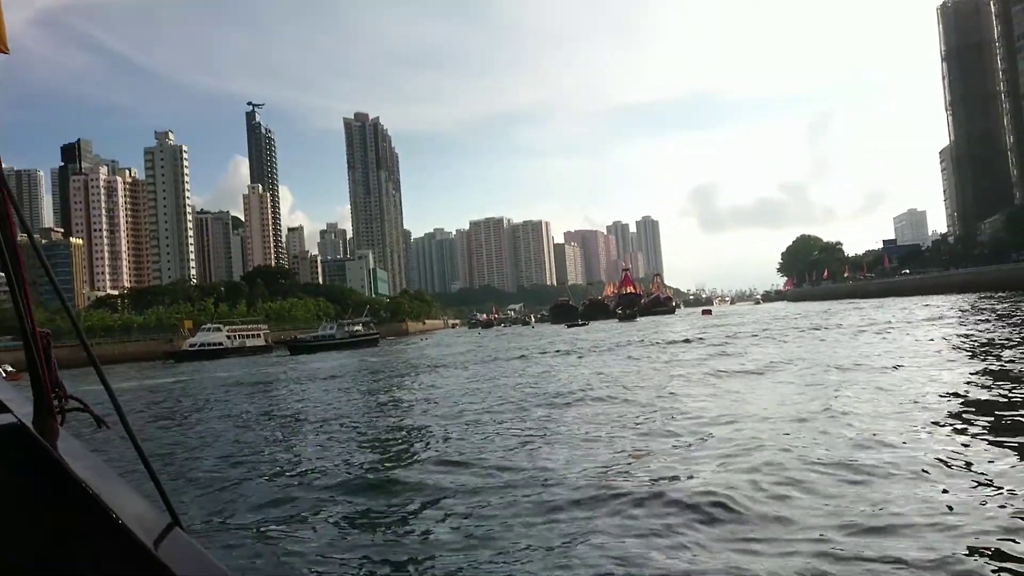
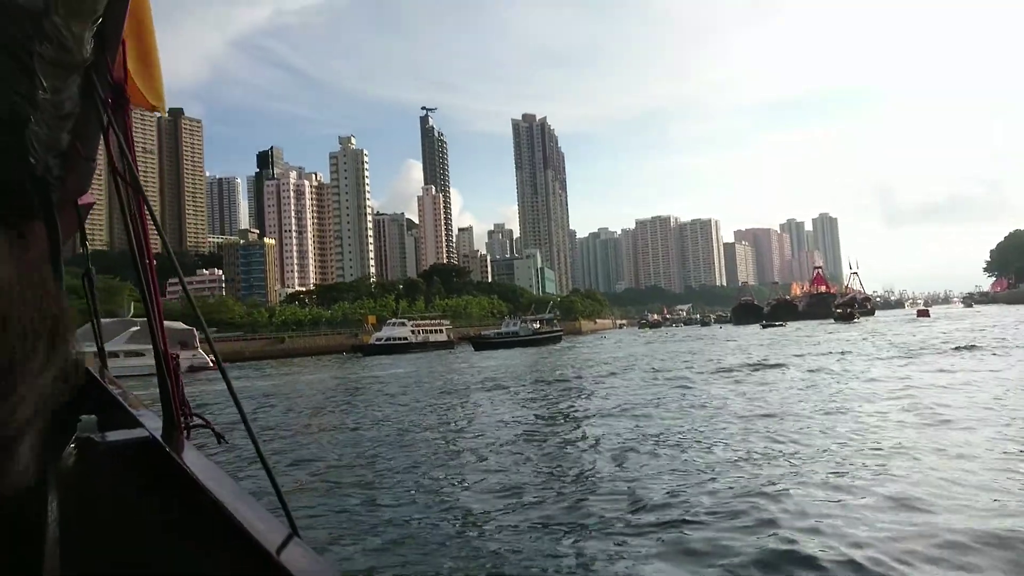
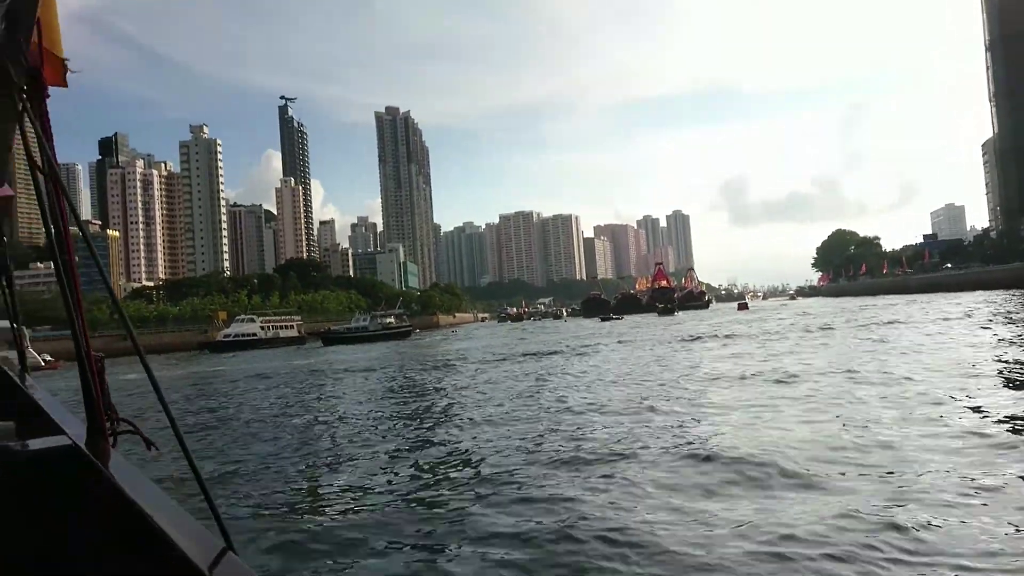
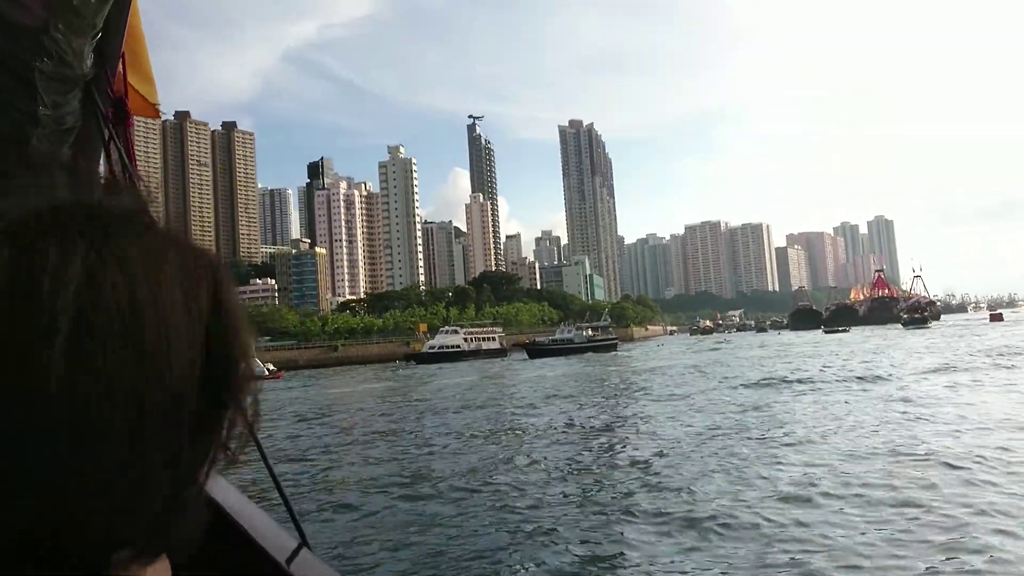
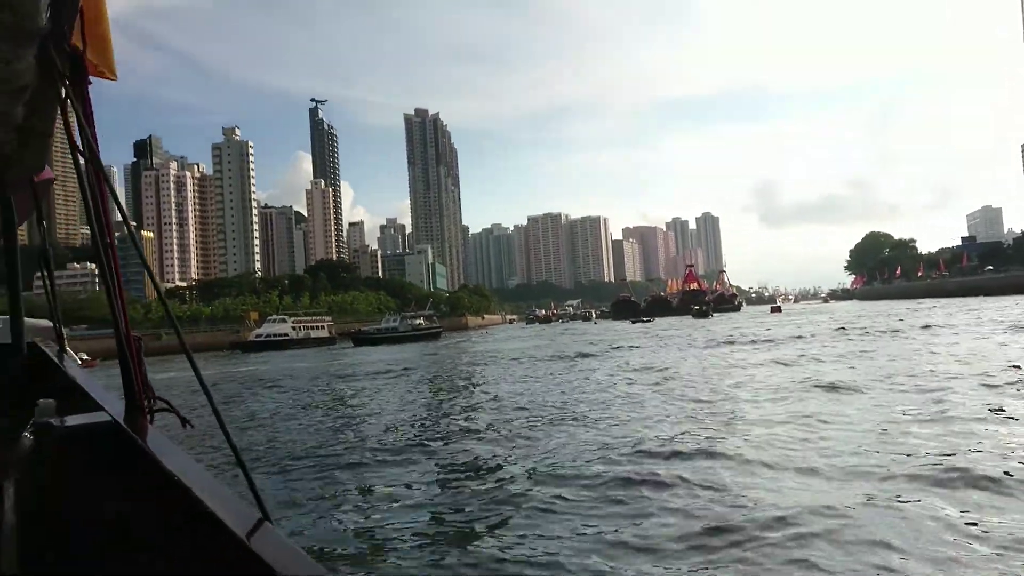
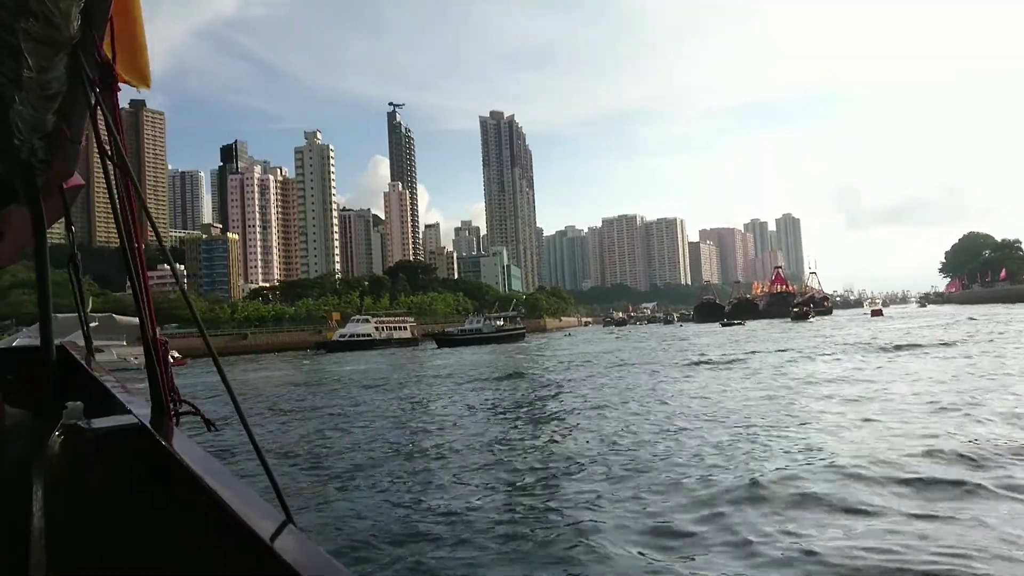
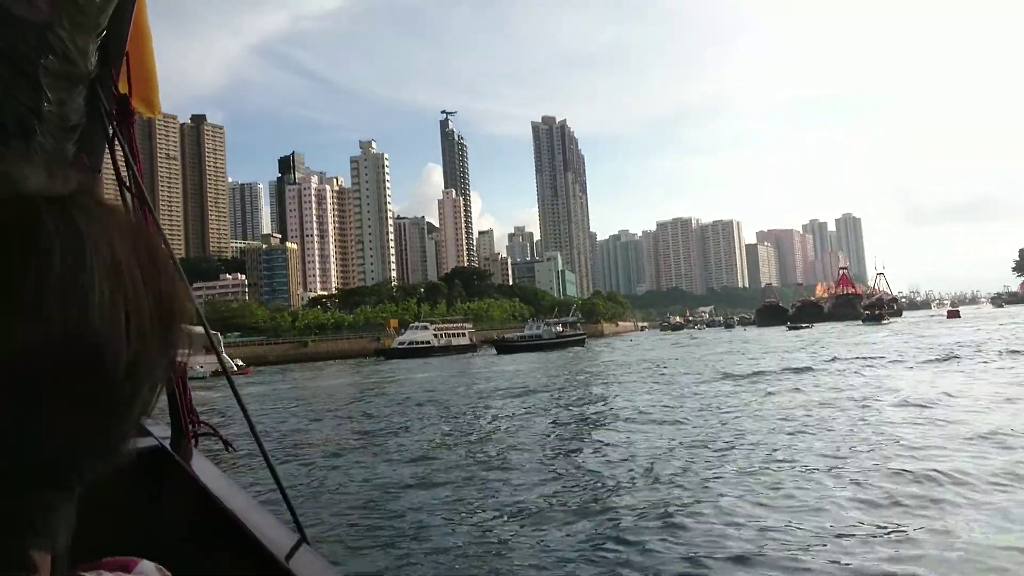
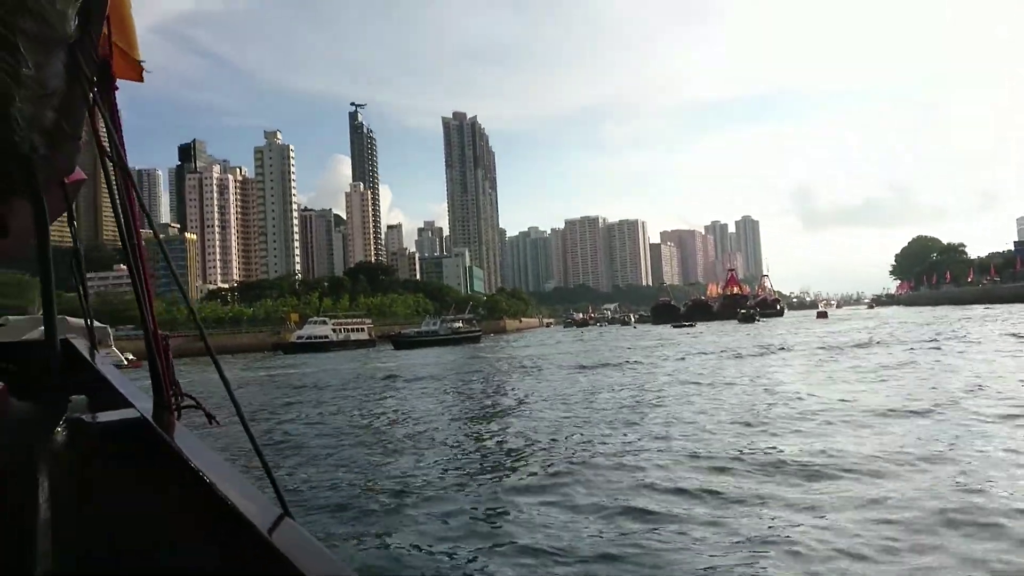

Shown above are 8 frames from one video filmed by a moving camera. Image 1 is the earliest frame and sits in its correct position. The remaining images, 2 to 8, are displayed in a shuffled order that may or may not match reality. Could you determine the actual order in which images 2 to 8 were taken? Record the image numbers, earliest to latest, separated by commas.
3, 5, 8, 6, 2, 7, 4
